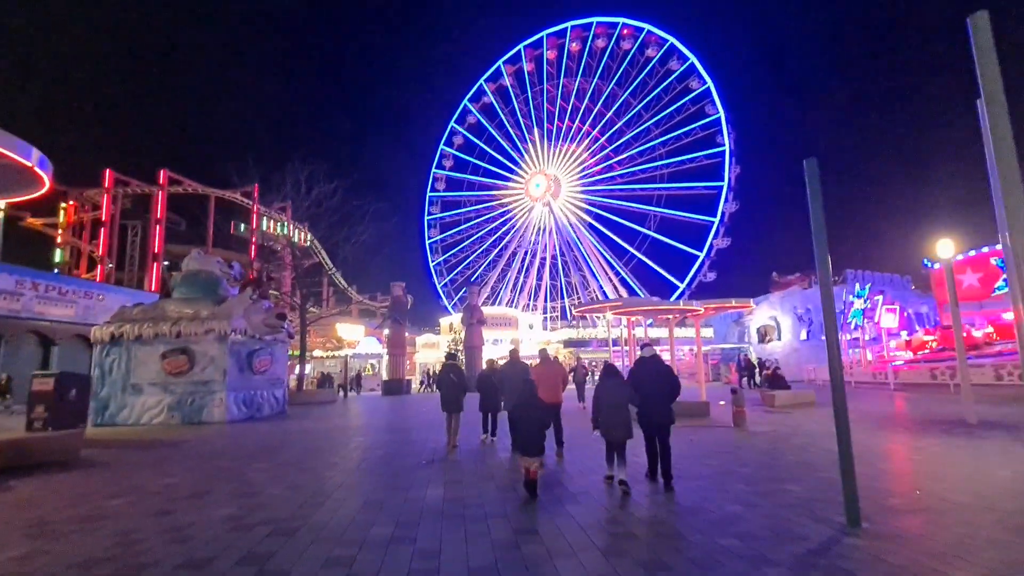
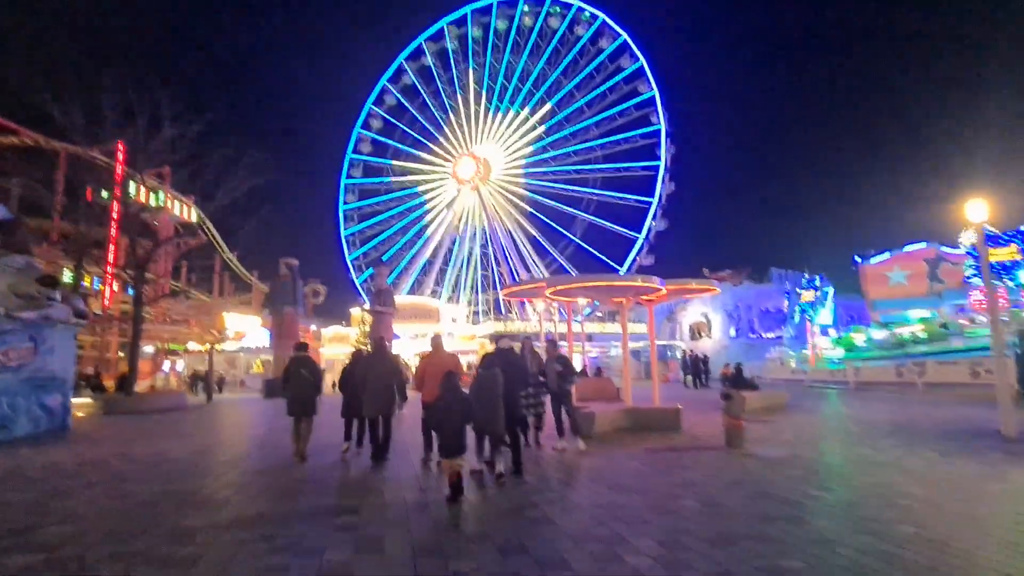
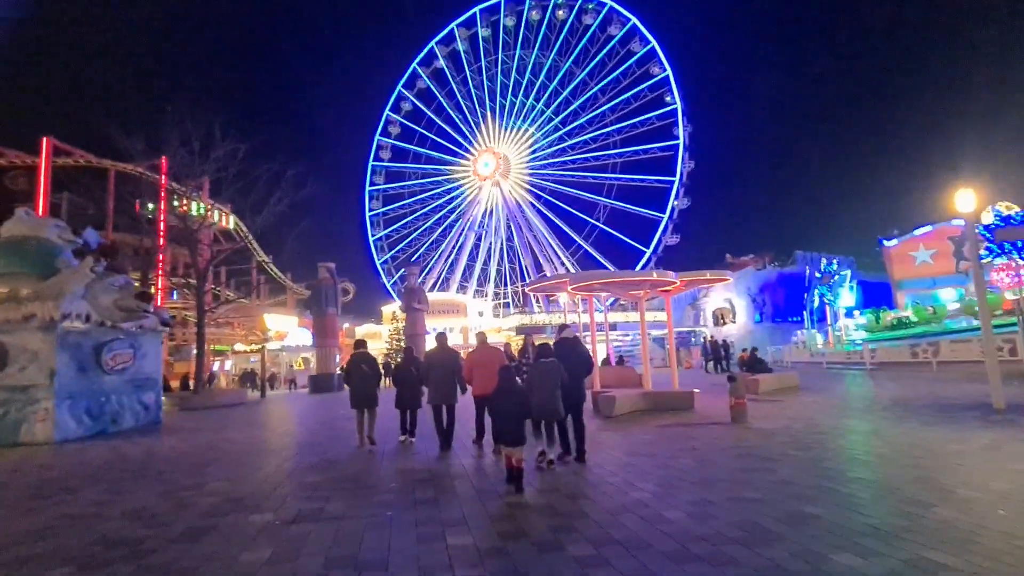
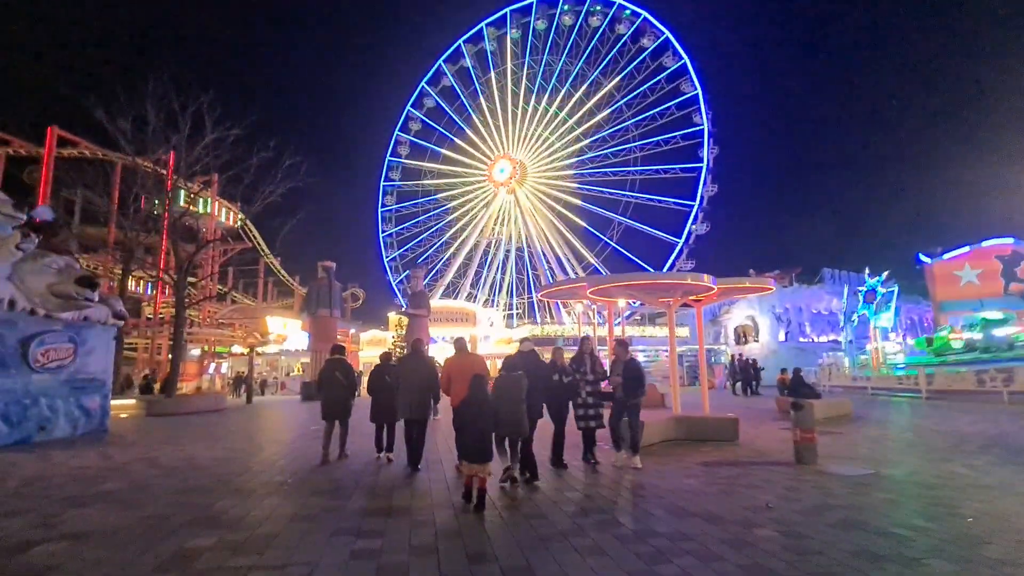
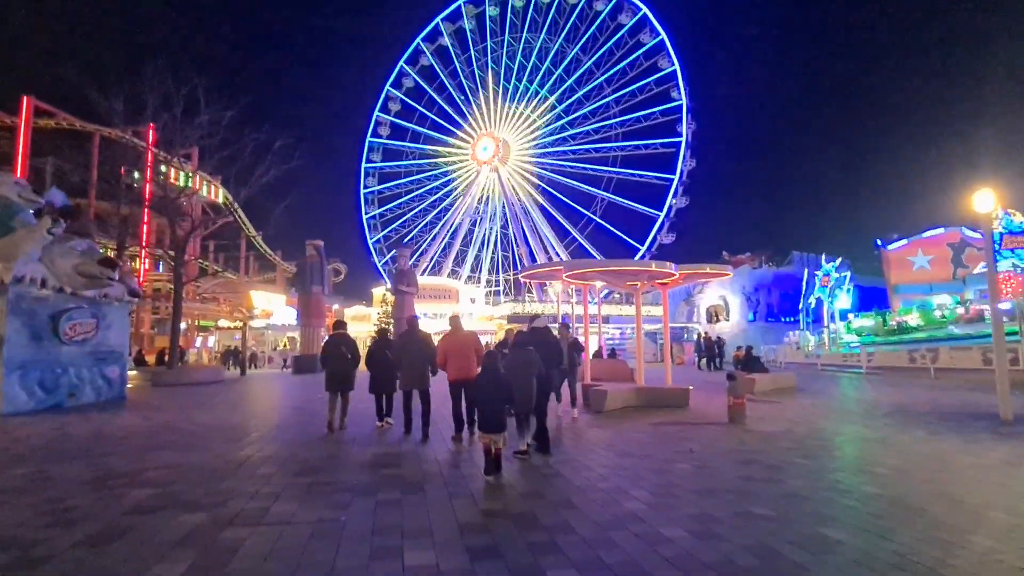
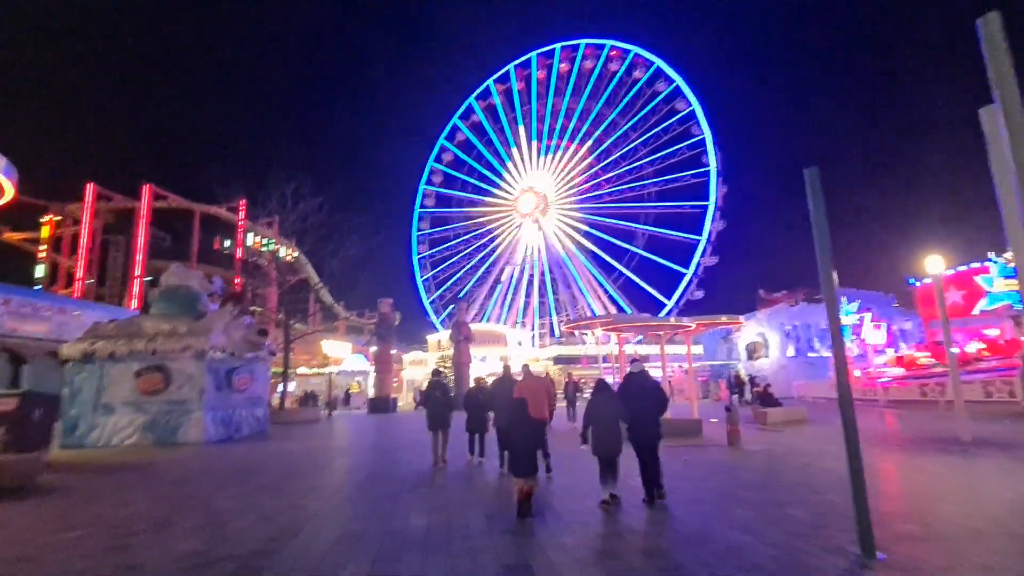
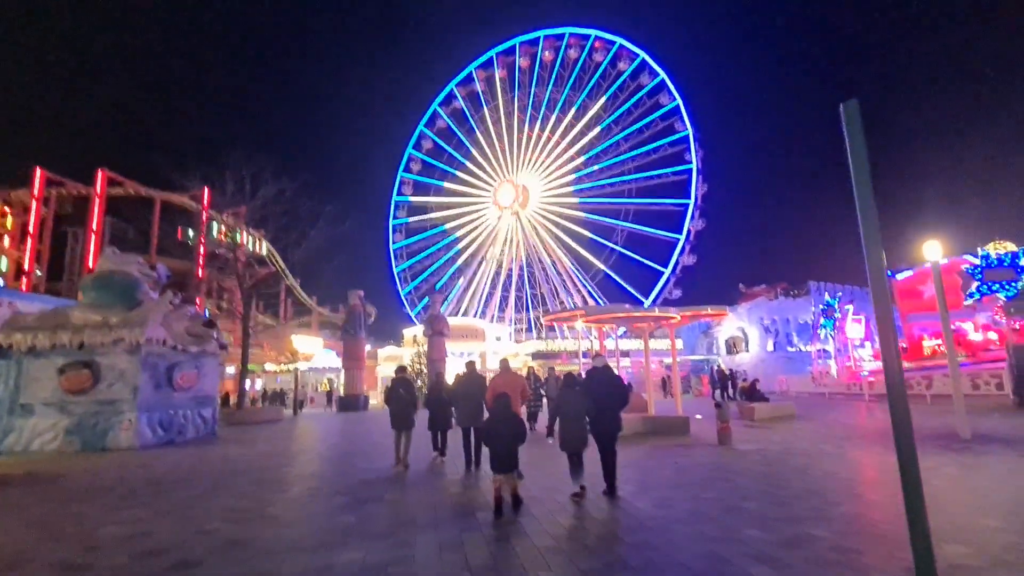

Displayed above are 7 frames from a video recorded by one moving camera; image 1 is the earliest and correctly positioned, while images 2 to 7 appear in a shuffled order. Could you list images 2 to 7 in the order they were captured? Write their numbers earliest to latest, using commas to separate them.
6, 7, 3, 5, 2, 4
